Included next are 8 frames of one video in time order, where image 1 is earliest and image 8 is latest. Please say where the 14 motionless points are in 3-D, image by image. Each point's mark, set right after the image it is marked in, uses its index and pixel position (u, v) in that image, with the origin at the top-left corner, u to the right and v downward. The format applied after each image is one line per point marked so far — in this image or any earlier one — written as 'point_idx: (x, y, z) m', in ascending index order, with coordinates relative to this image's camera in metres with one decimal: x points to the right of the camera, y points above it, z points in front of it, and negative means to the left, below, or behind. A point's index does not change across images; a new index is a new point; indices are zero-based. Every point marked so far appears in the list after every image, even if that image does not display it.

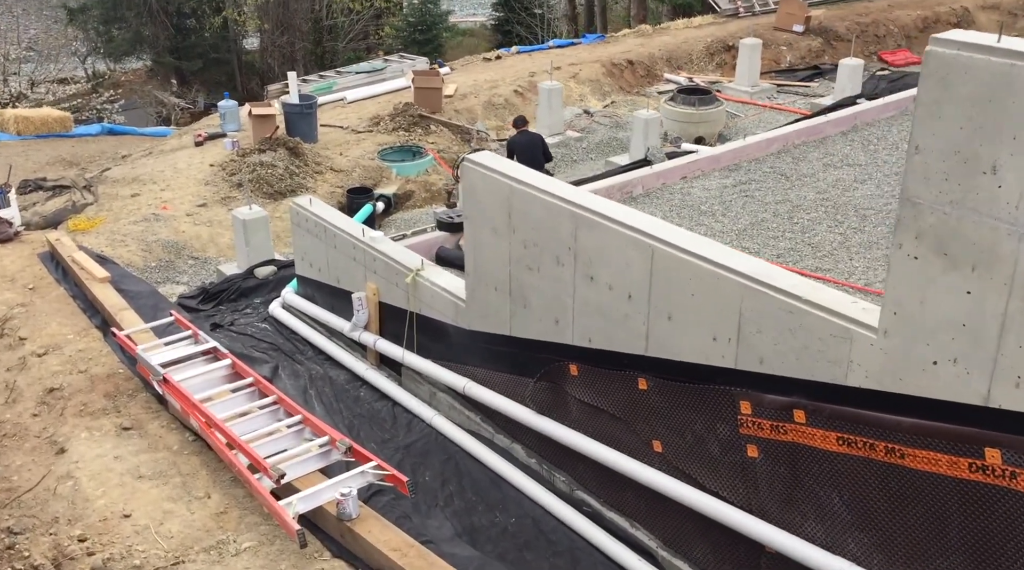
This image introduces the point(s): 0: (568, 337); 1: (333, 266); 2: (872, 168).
0: (+0.4, -0.4, +8.2) m
1: (-1.9, +0.2, +11.3) m
2: (+5.3, +1.8, +15.5) m
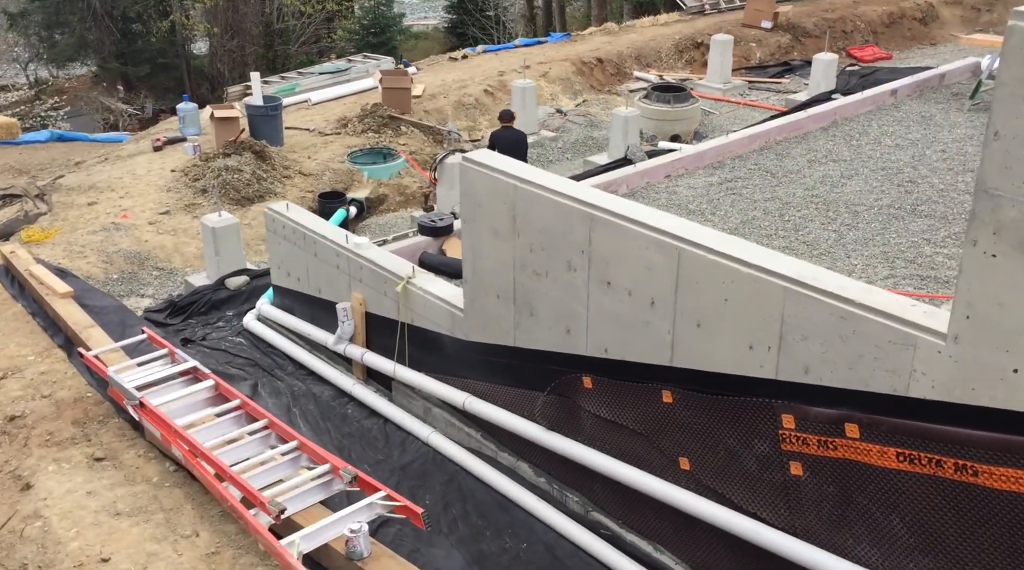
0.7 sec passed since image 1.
0: (+0.5, -0.5, +7.6) m
1: (-2.0, +0.1, +10.6) m
2: (+5.0, +1.8, +15.1) m
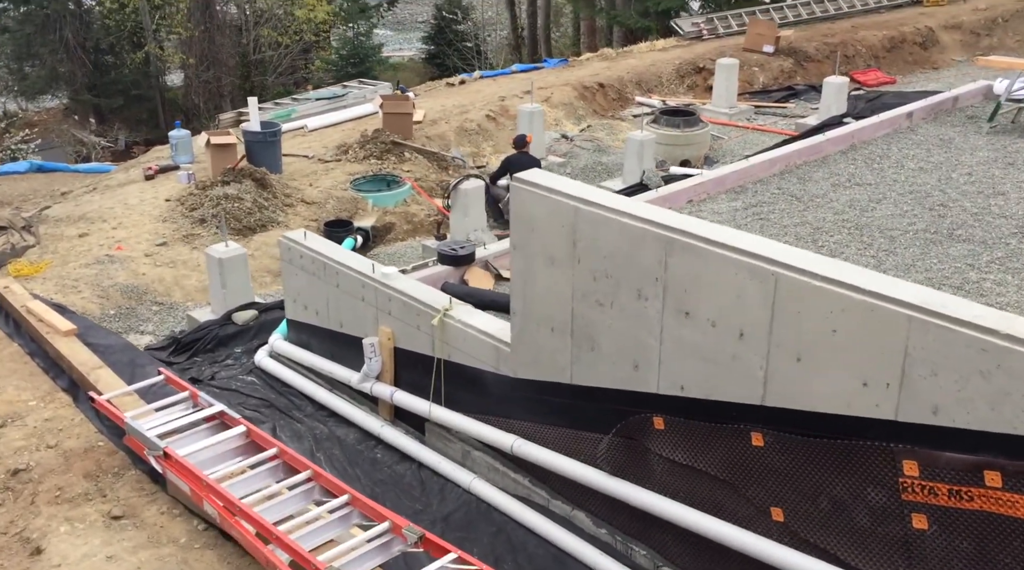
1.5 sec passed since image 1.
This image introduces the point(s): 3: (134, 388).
0: (+0.9, -0.7, +6.9) m
1: (-1.7, -0.2, +9.9) m
2: (+5.2, +1.4, +14.6) m
3: (-2.8, -0.8, +7.8) m
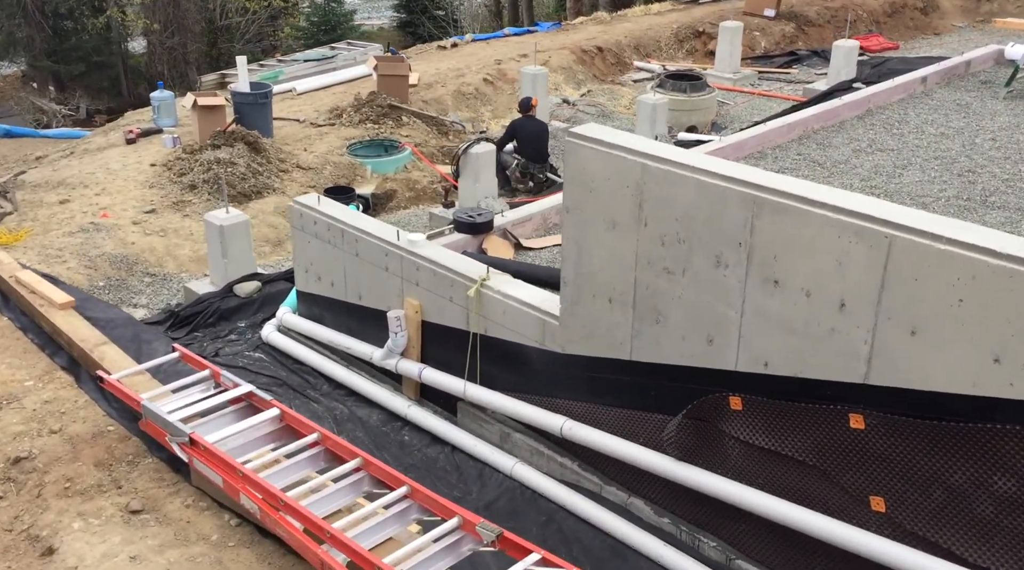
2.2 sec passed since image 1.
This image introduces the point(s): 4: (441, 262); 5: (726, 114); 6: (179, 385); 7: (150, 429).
0: (+1.3, -0.5, +6.2) m
1: (-1.4, +0.1, +9.1) m
2: (+5.3, +1.8, +14.1) m
3: (-2.4, -0.5, +7.0) m
4: (-0.6, +0.2, +8.2) m
5: (+3.7, +3.0, +18.2) m
6: (-2.1, -0.6, +6.7) m
7: (-2.2, -0.9, +6.3) m
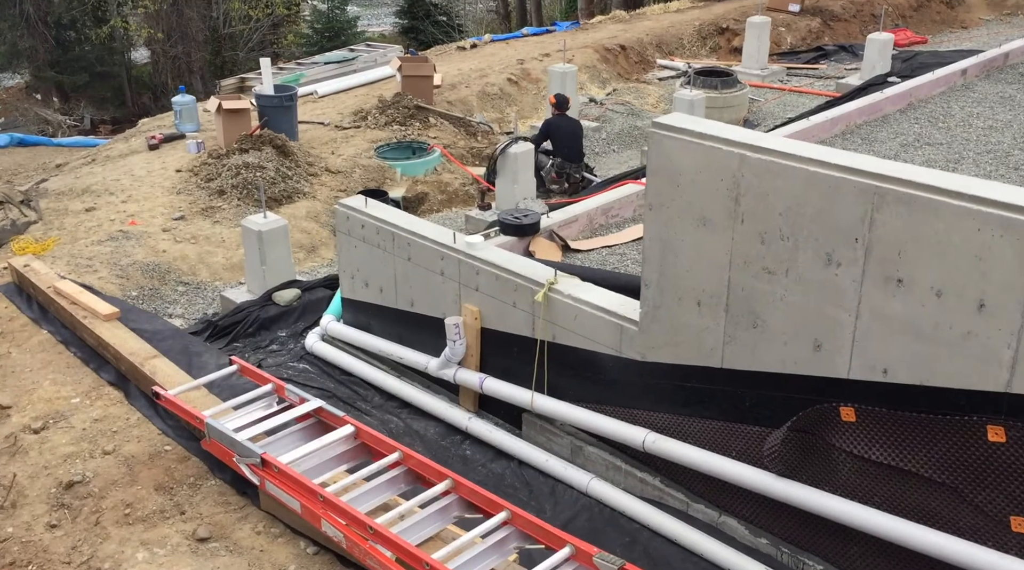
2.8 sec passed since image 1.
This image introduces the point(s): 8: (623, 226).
0: (+1.8, -0.5, +5.8) m
1: (-0.9, 0.0, +8.7) m
2: (+5.8, +1.8, +13.6) m
3: (-1.9, -0.6, +6.5) m
4: (-0.1, +0.1, +7.7) m
5: (+4.2, +3.0, +17.8) m
6: (-1.6, -0.7, +6.3) m
7: (-1.7, -0.9, +5.9) m
8: (+1.2, +0.6, +11.5) m
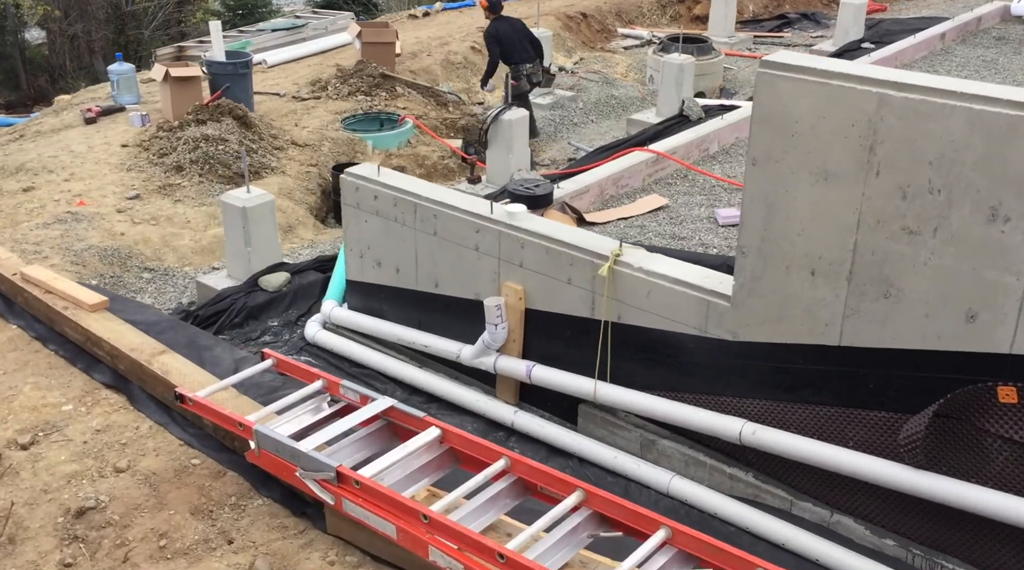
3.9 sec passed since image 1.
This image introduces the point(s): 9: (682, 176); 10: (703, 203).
0: (+2.3, -0.3, +5.0) m
1: (-0.6, +0.2, +7.6) m
2: (+5.6, +2.2, +13.1) m
3: (-1.4, -0.5, +5.4) m
4: (+0.3, +0.3, +6.8) m
5: (+3.6, +3.4, +17.1) m
6: (-1.1, -0.6, +5.2) m
7: (-1.1, -0.8, +4.8) m
8: (+1.2, +0.9, +10.6) m
9: (+1.8, +1.2, +11.1) m
10: (+1.9, +0.8, +10.4) m
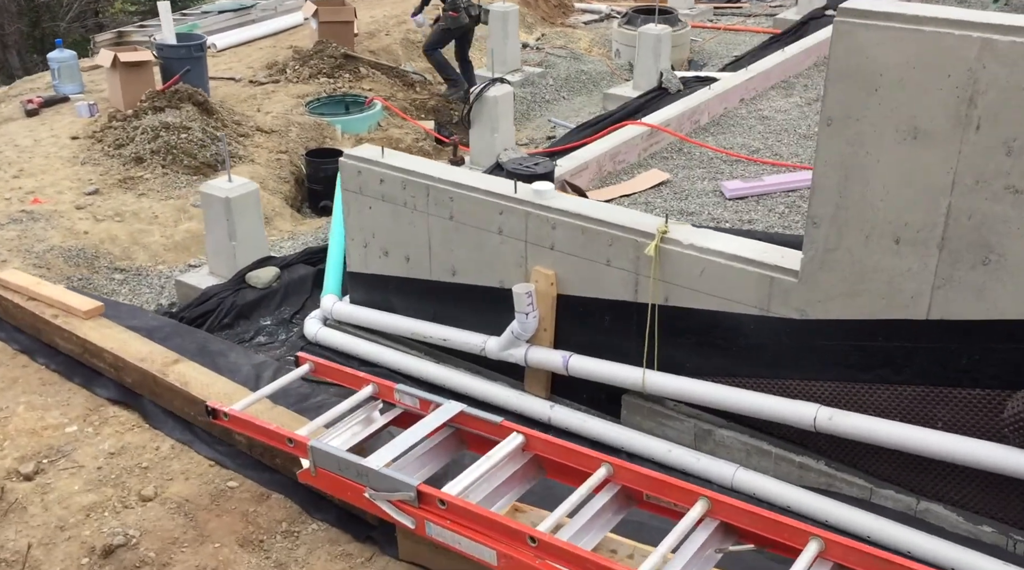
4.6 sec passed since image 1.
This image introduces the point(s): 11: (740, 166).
0: (+2.7, -0.1, +4.6) m
1: (-0.5, +0.2, +7.0) m
2: (+5.3, +2.6, +12.9) m
3: (-1.1, -0.5, +4.8) m
4: (+0.5, +0.4, +6.2) m
5: (+3.0, +3.7, +16.7) m
6: (-0.8, -0.6, +4.6) m
7: (-0.8, -0.8, +4.2) m
8: (+1.2, +1.1, +10.1) m
9: (+1.7, +1.4, +10.7) m
10: (+1.8, +1.0, +10.0) m
11: (+2.2, +1.2, +10.2) m
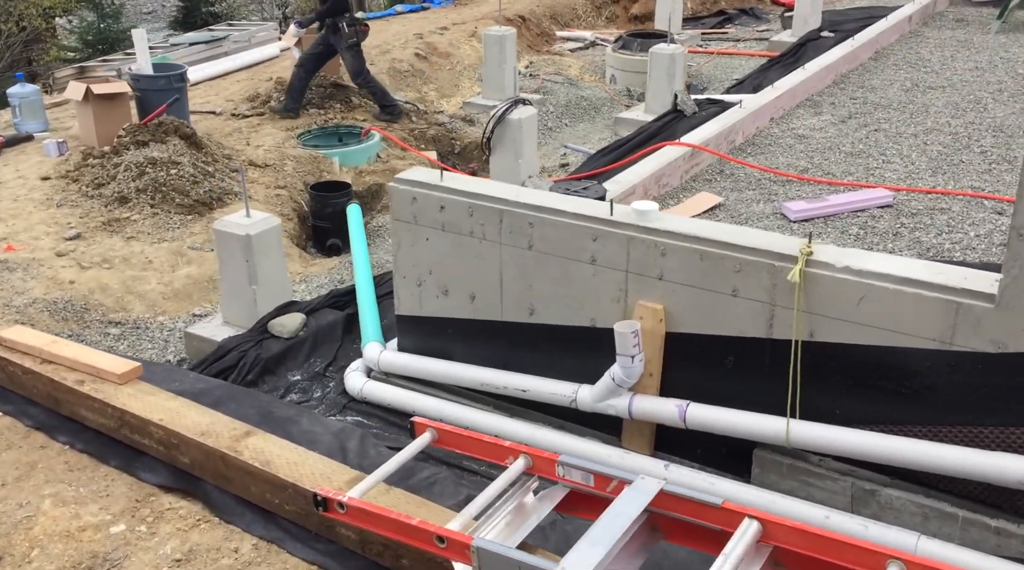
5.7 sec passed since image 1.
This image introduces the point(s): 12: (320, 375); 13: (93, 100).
0: (+3.3, -0.1, +3.8) m
1: (0.0, 0.0, +6.0) m
2: (+5.4, +2.3, +12.3) m
3: (-0.5, -0.6, +3.7) m
4: (+1.0, +0.2, +5.3) m
5: (+2.8, +3.2, +16.0) m
6: (-0.1, -0.7, +3.5) m
7: (-0.1, -0.9, +3.1) m
8: (+1.5, +0.8, +9.2) m
9: (+1.9, +1.1, +9.8) m
10: (+2.1, +0.8, +9.1) m
11: (+2.5, +0.9, +9.3) m
12: (-1.3, -0.6, +7.1) m
13: (-4.3, +1.9, +10.9) m
